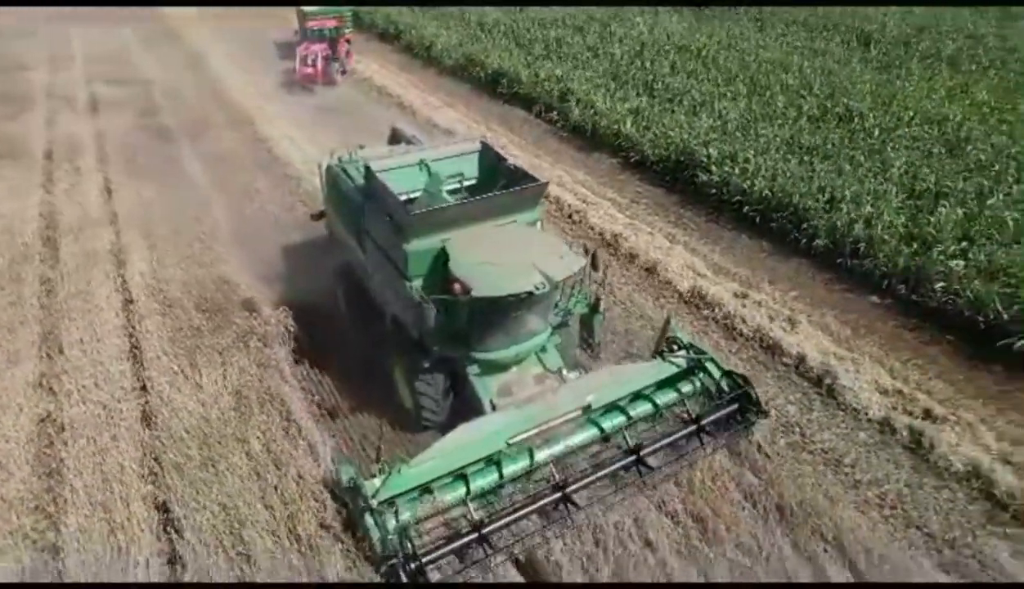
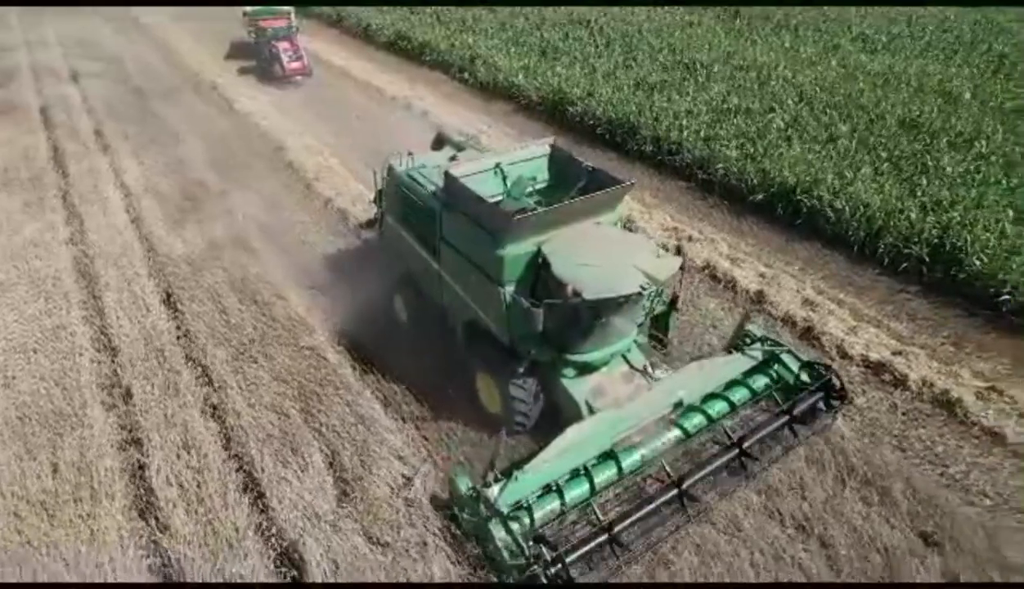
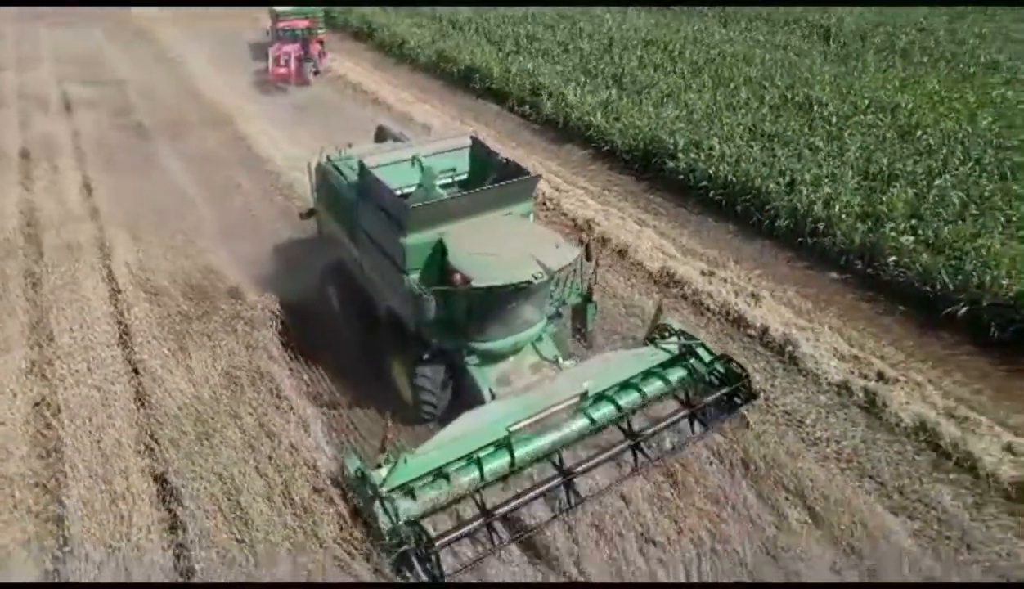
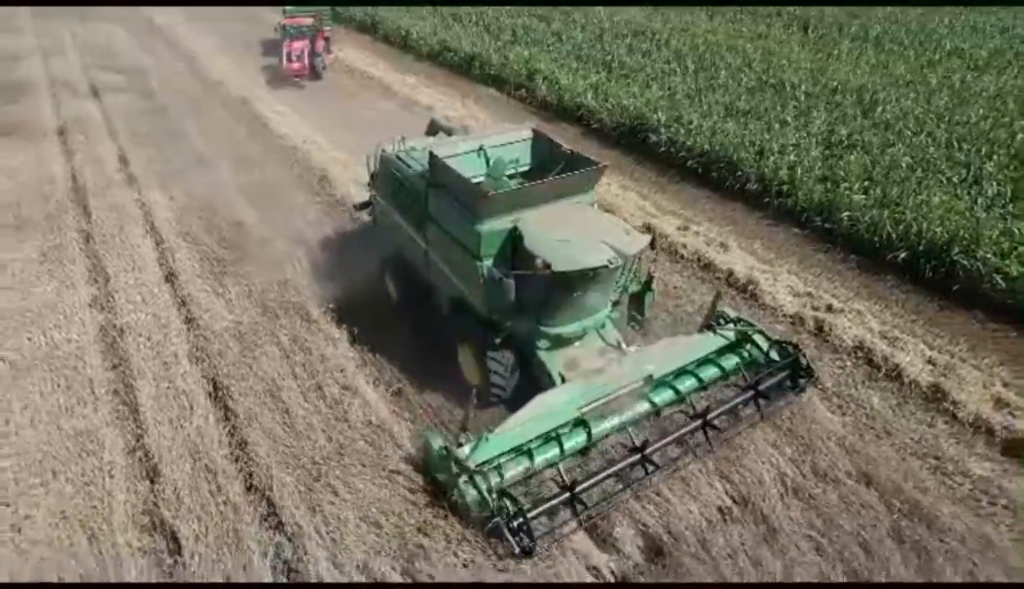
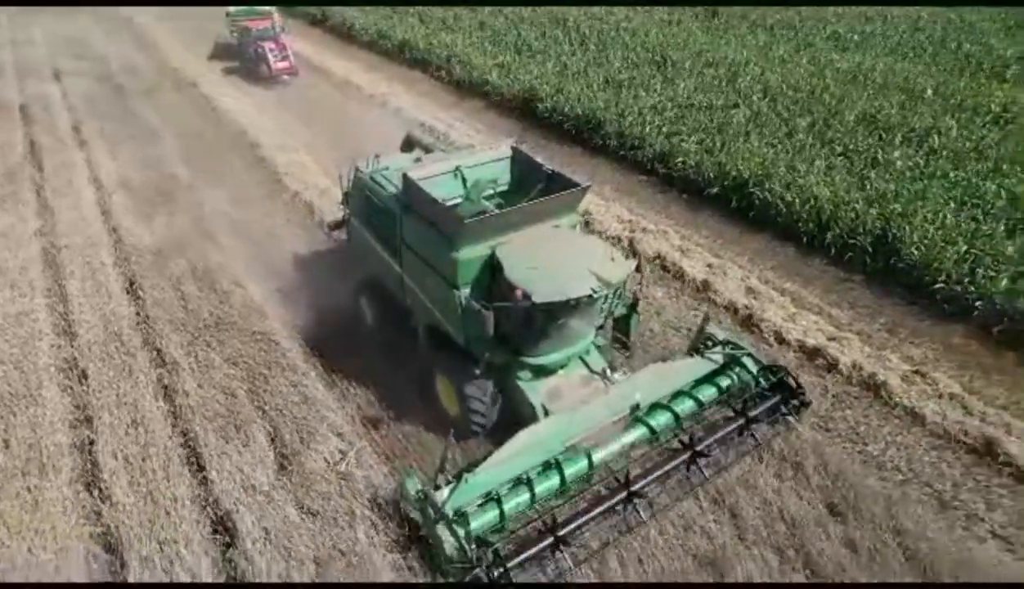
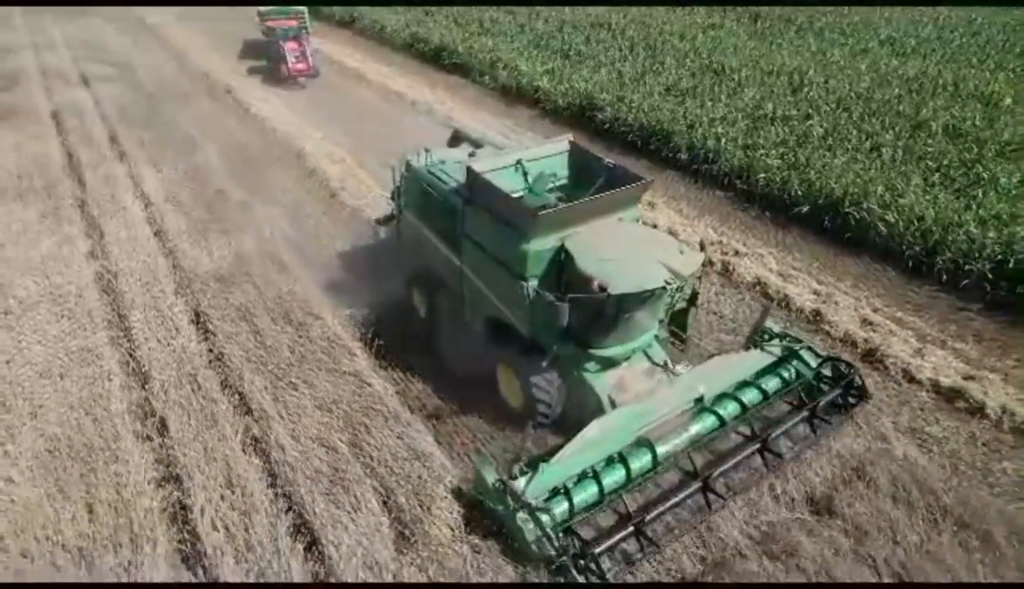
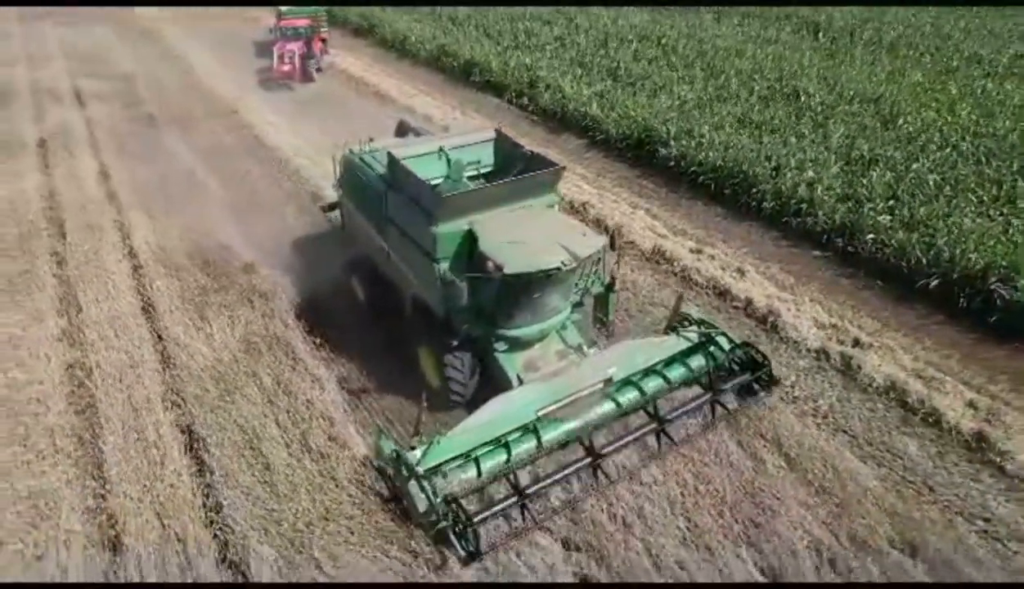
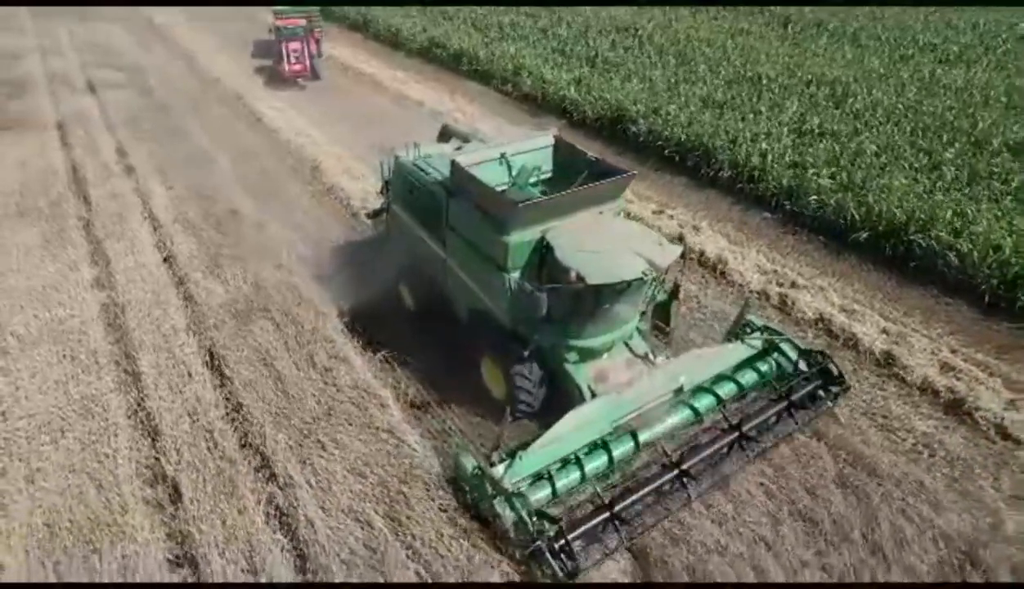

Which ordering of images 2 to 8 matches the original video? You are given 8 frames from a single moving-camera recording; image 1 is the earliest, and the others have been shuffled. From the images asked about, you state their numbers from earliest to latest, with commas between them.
3, 7, 4, 8, 6, 2, 5
